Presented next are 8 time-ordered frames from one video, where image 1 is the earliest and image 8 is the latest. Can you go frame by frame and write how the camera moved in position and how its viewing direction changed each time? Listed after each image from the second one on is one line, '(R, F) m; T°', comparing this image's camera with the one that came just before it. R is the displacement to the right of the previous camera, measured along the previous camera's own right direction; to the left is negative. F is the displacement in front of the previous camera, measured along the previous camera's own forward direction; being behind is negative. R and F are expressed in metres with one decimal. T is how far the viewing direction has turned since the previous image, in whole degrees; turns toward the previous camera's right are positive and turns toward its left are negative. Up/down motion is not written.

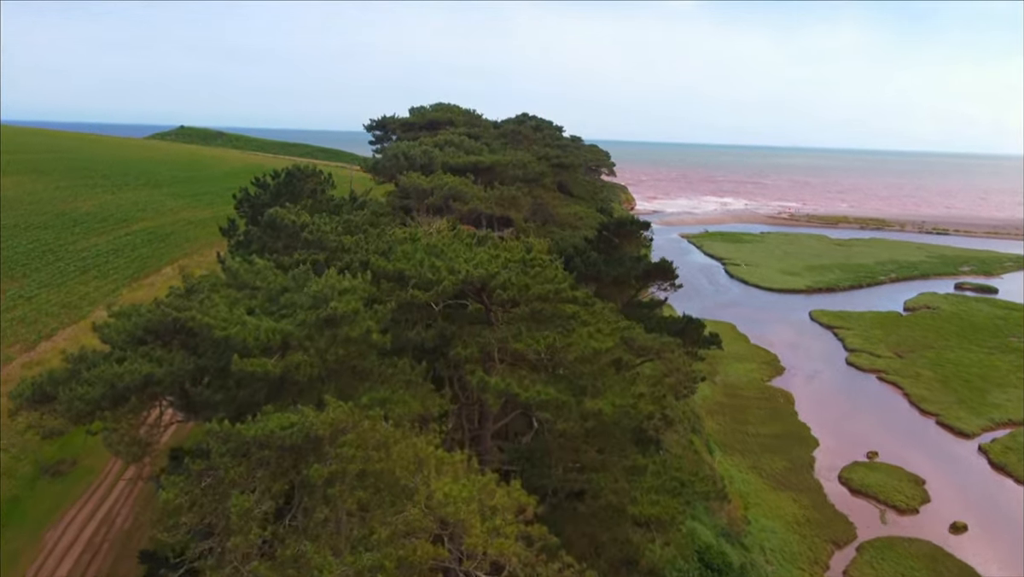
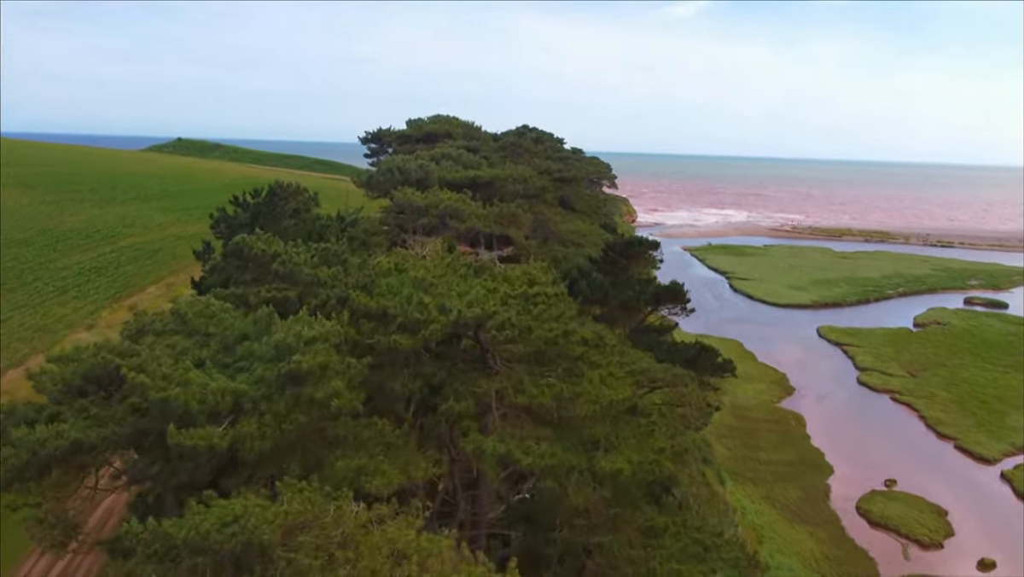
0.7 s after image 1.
(0.0, +1.4) m; 0°
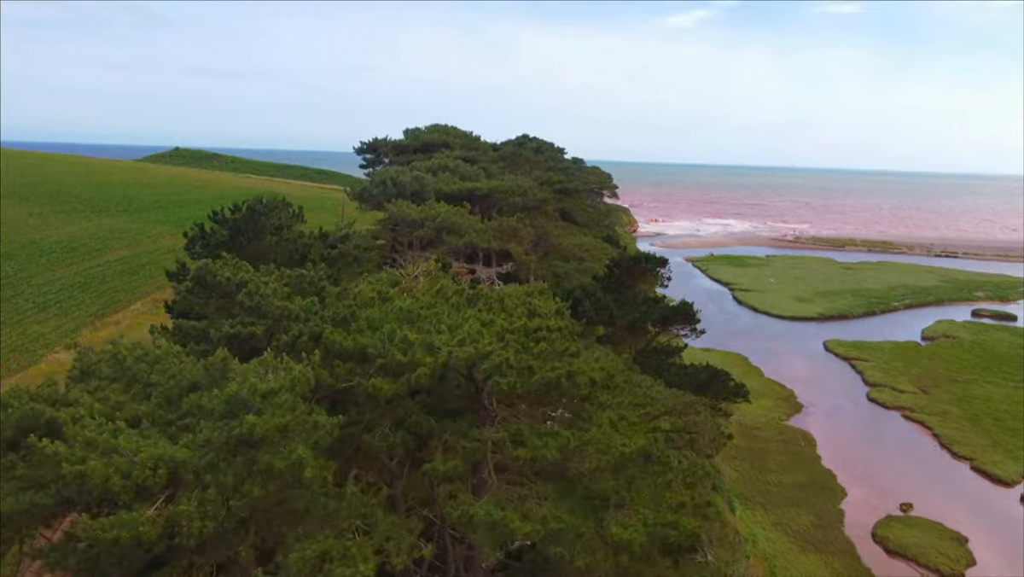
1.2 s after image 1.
(0.0, +1.2) m; 0°
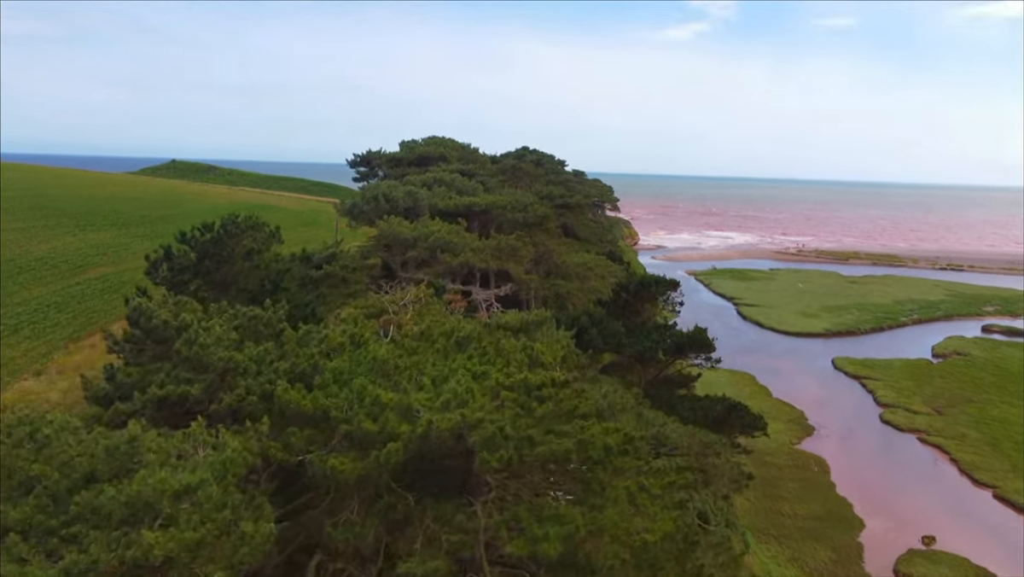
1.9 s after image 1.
(0.0, +1.5) m; 0°
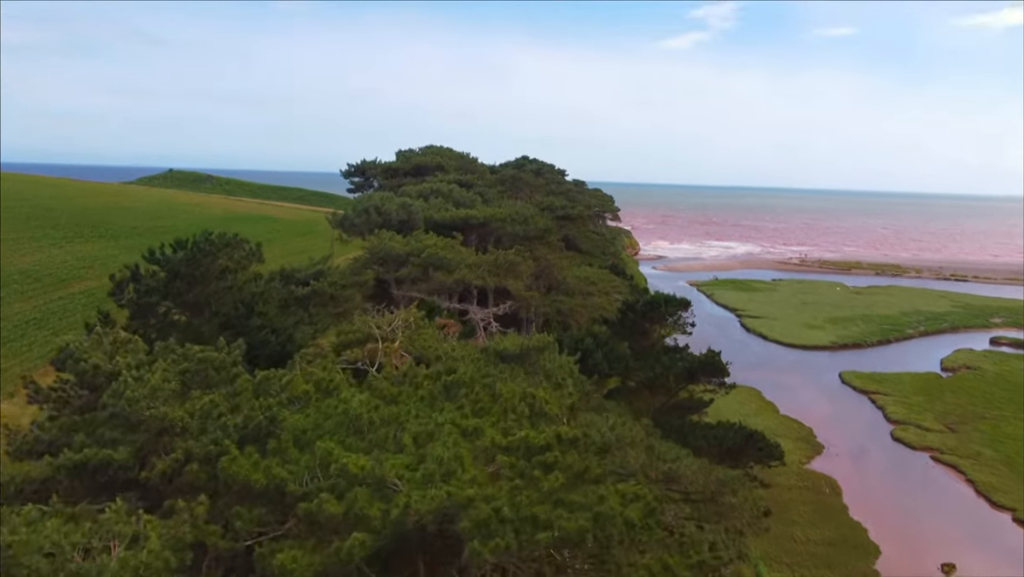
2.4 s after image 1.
(0.0, +1.2) m; 0°
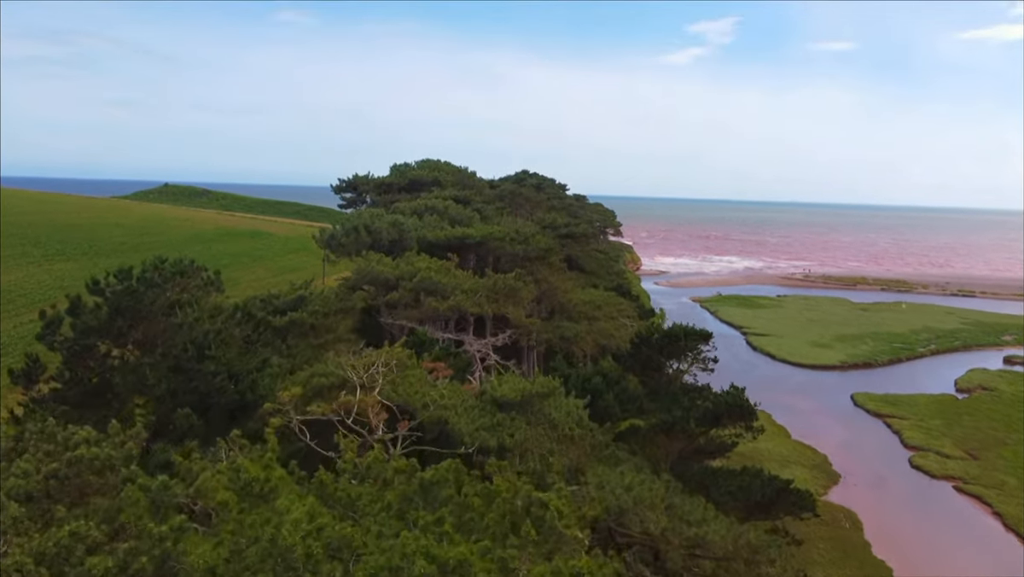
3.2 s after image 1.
(0.0, +1.8) m; 0°
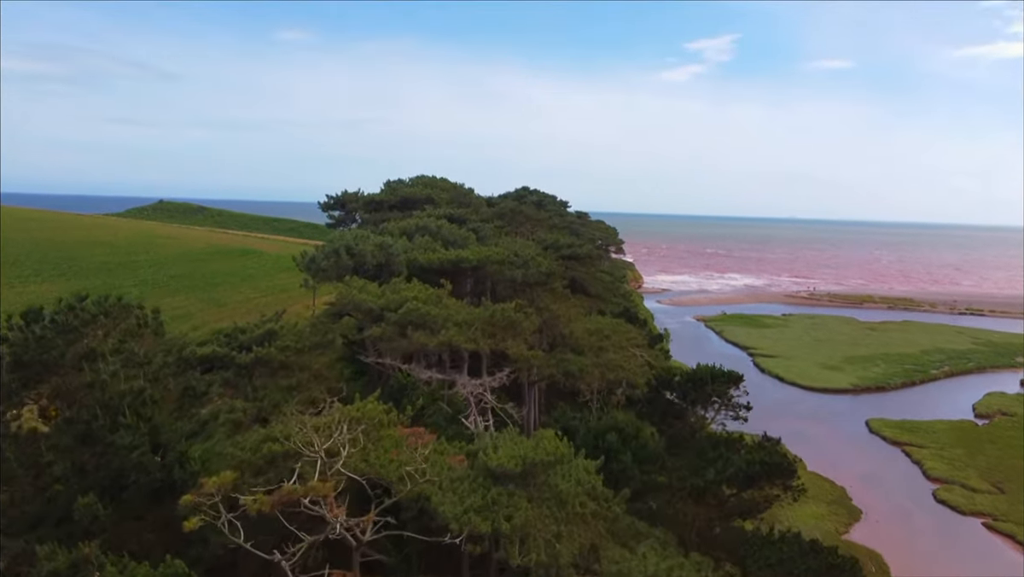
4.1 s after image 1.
(0.0, +2.1) m; 0°
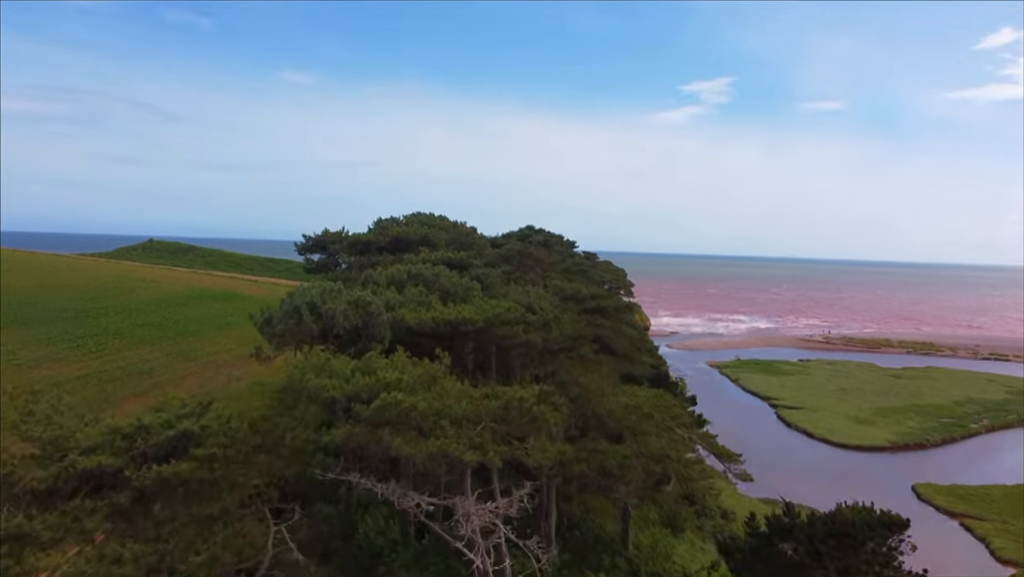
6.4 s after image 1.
(-0.3, +4.7) m; 0°
